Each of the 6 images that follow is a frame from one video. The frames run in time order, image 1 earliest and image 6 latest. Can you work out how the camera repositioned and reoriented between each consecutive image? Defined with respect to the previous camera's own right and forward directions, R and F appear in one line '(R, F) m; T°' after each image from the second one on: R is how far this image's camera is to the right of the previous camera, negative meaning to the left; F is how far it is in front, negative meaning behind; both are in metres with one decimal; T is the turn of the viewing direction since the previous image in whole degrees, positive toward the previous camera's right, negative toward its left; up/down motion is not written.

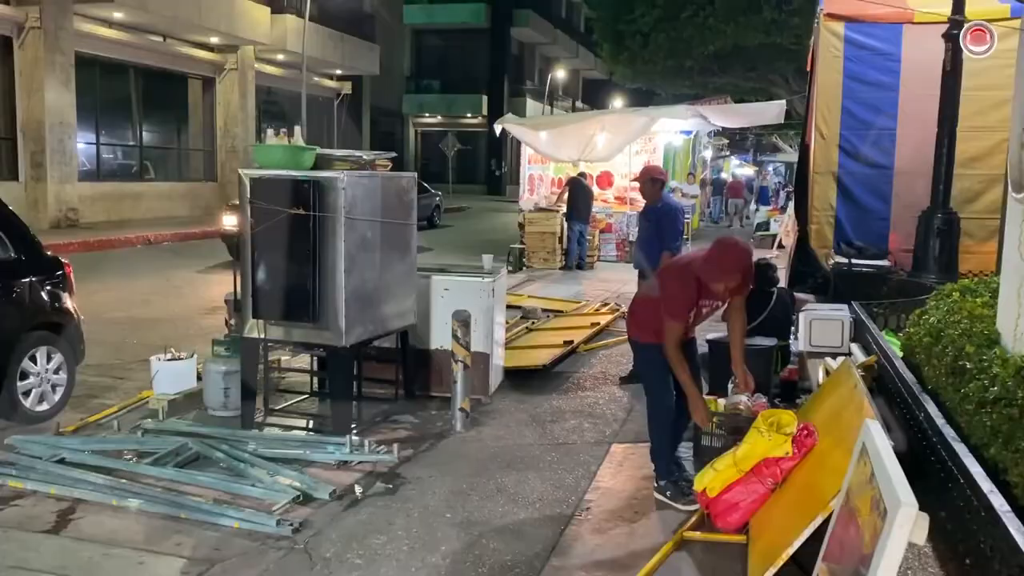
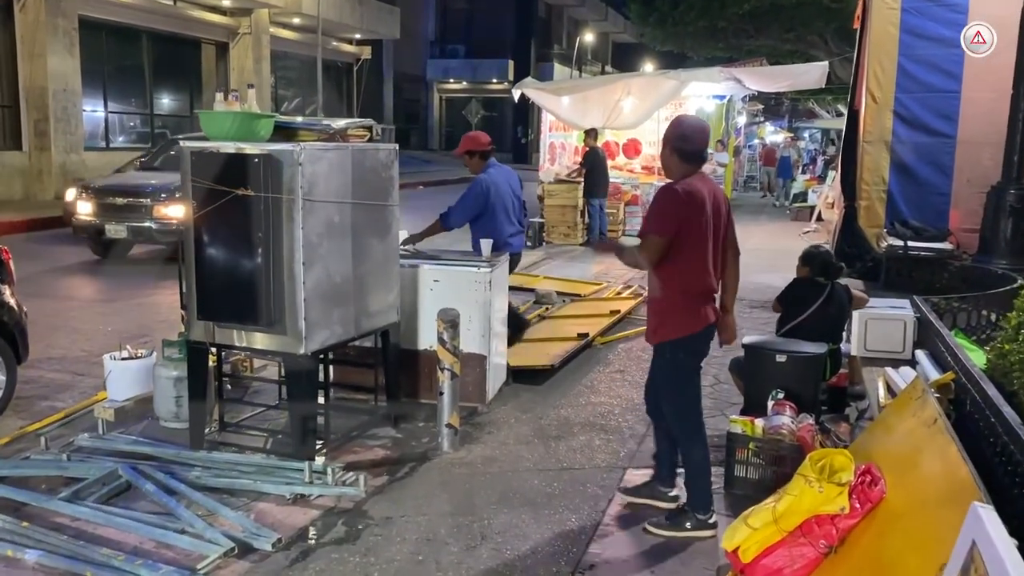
(+0.2, +1.0) m; -2°
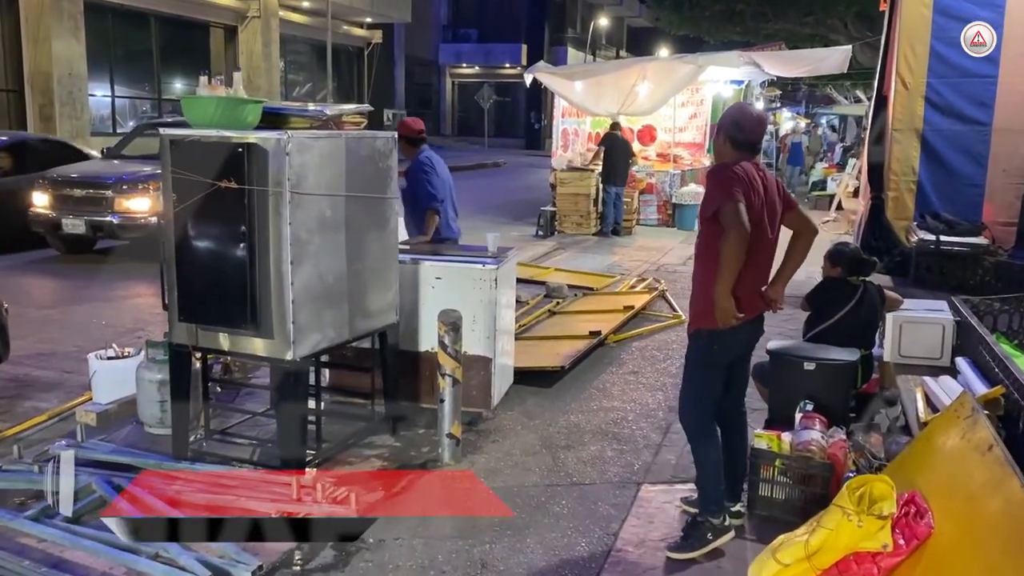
(0.0, +0.4) m; -1°
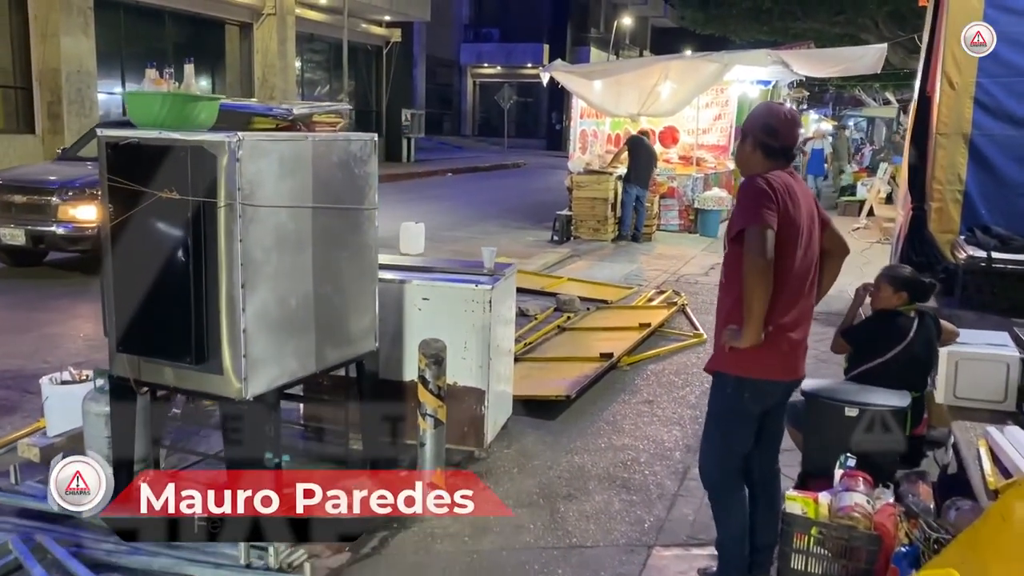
(+0.1, +0.7) m; -1°
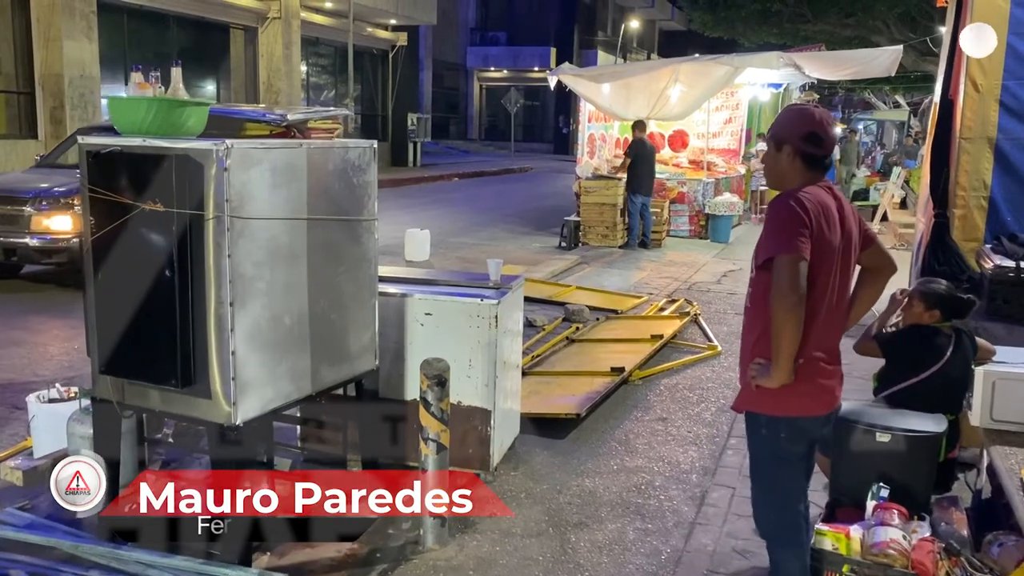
(0.0, +0.3) m; 0°
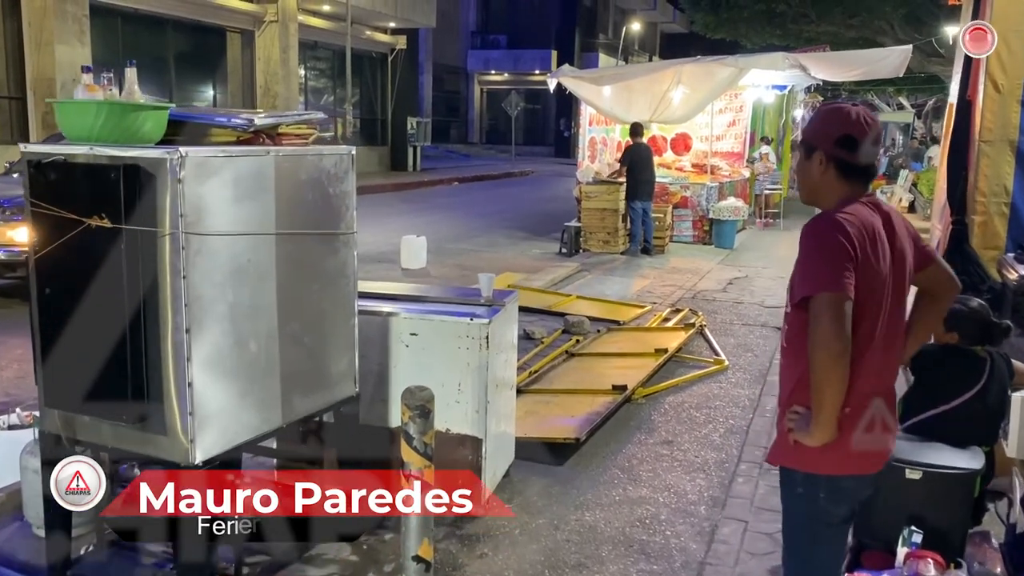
(0.0, +0.4) m; 0°
